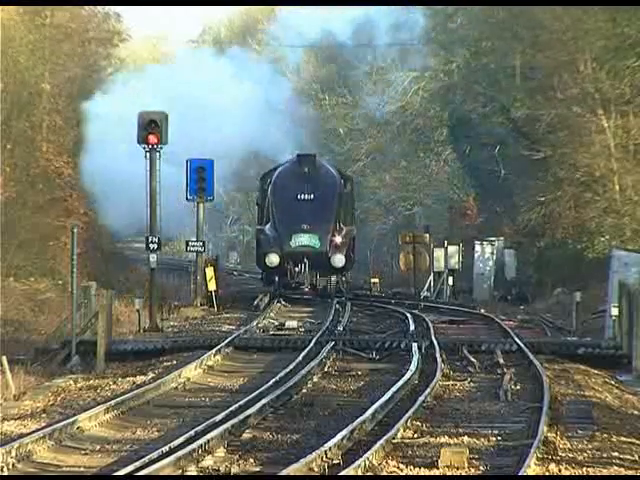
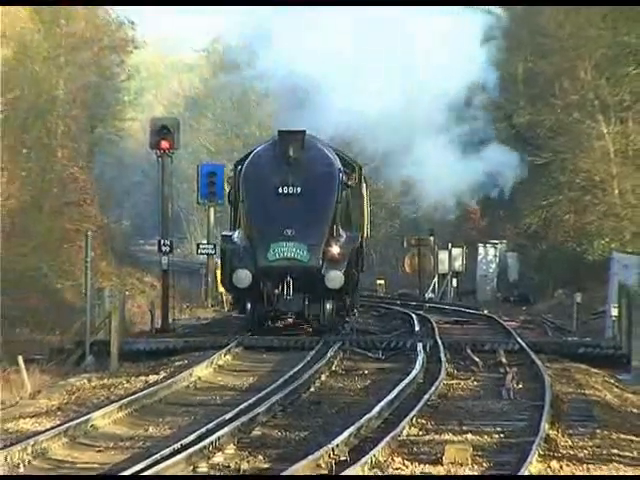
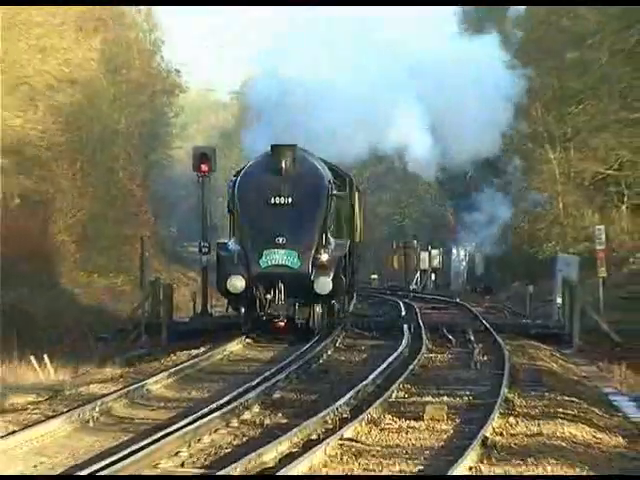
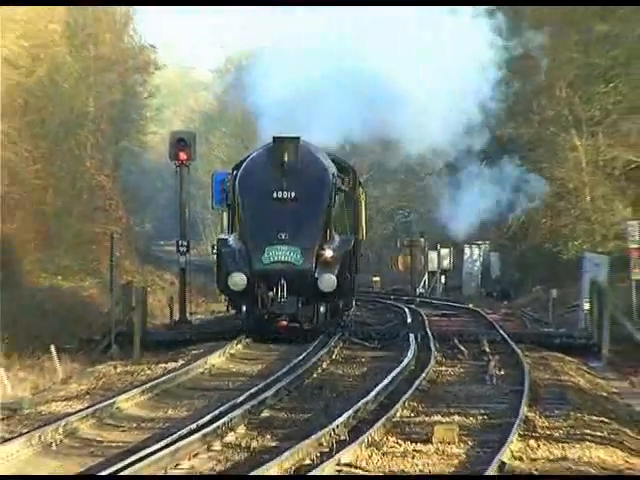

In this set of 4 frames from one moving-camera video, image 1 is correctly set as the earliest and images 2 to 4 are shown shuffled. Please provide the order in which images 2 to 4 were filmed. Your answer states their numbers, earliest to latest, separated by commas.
2, 4, 3
